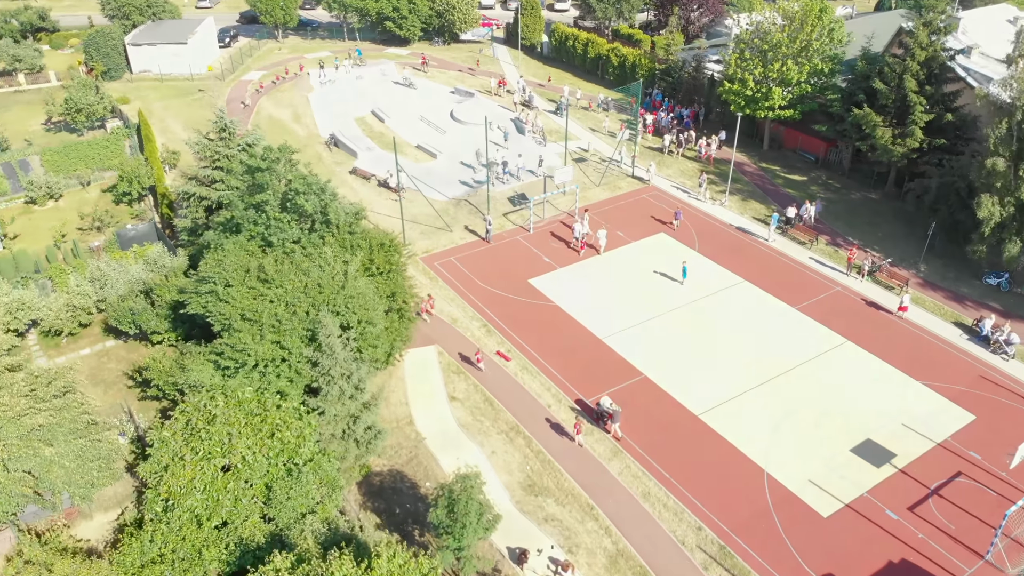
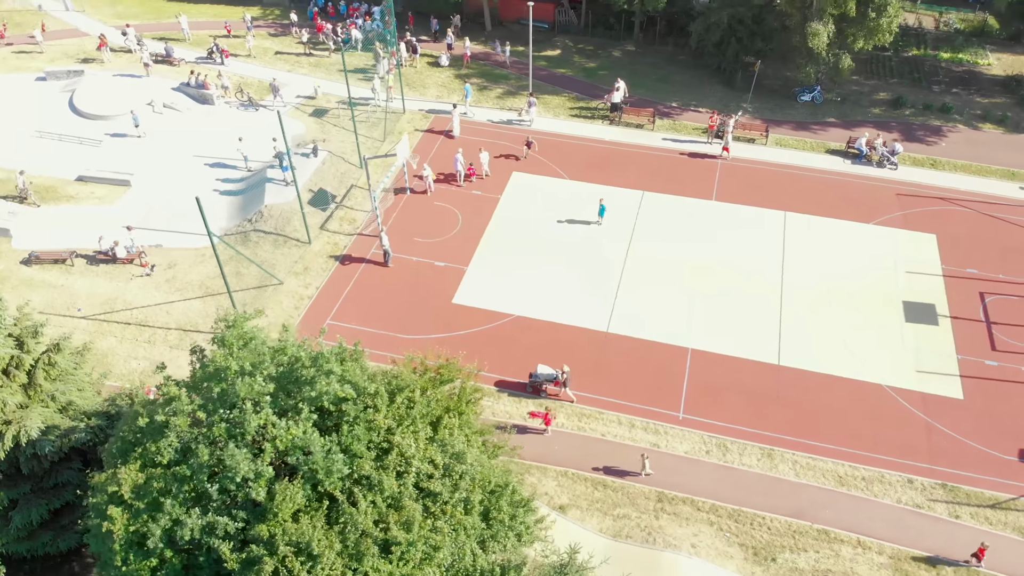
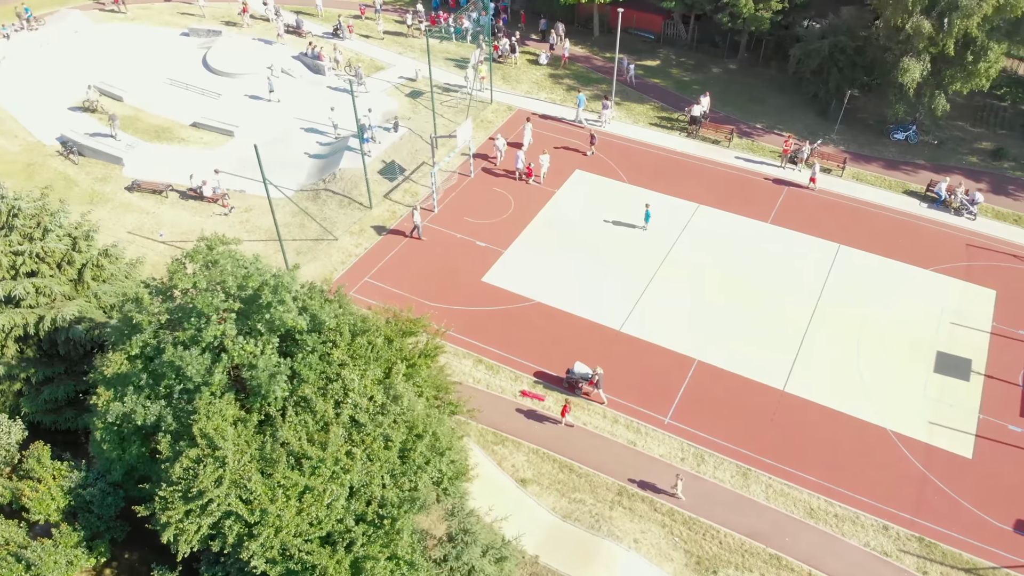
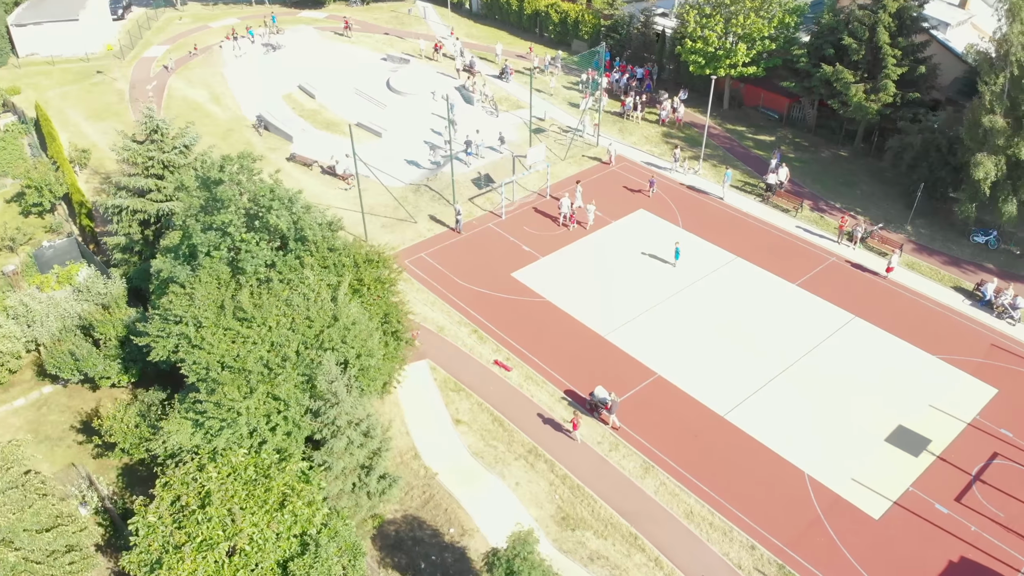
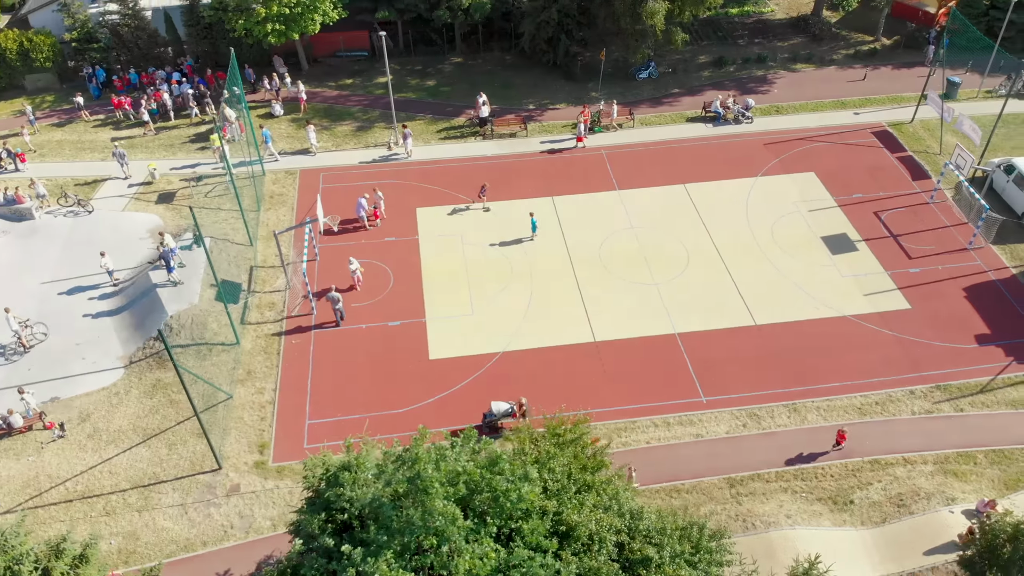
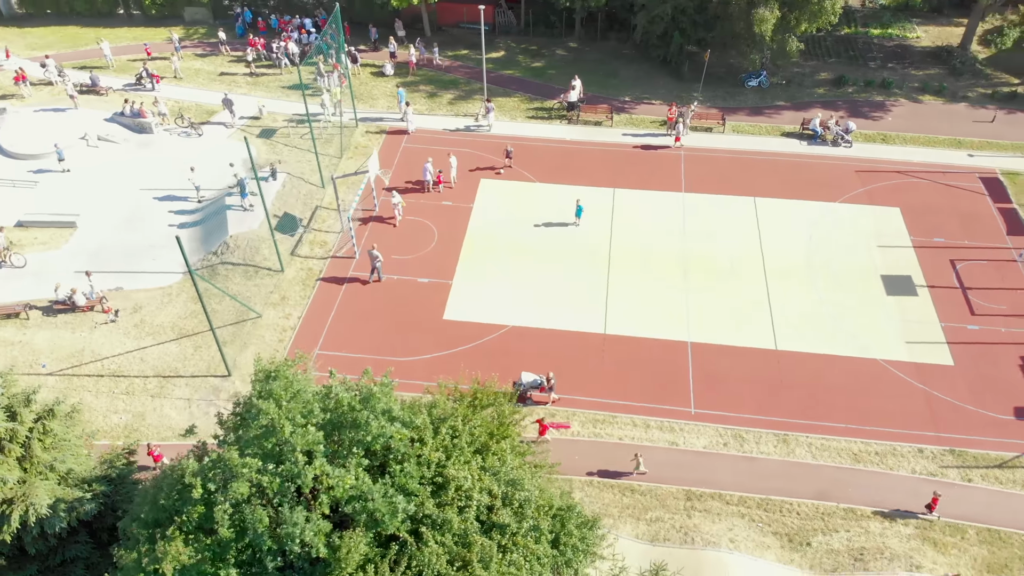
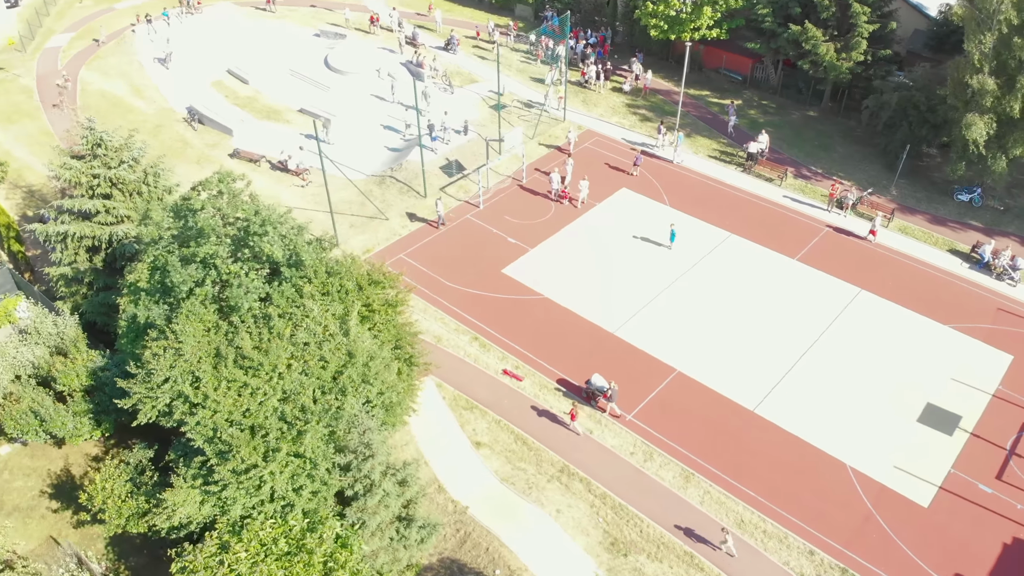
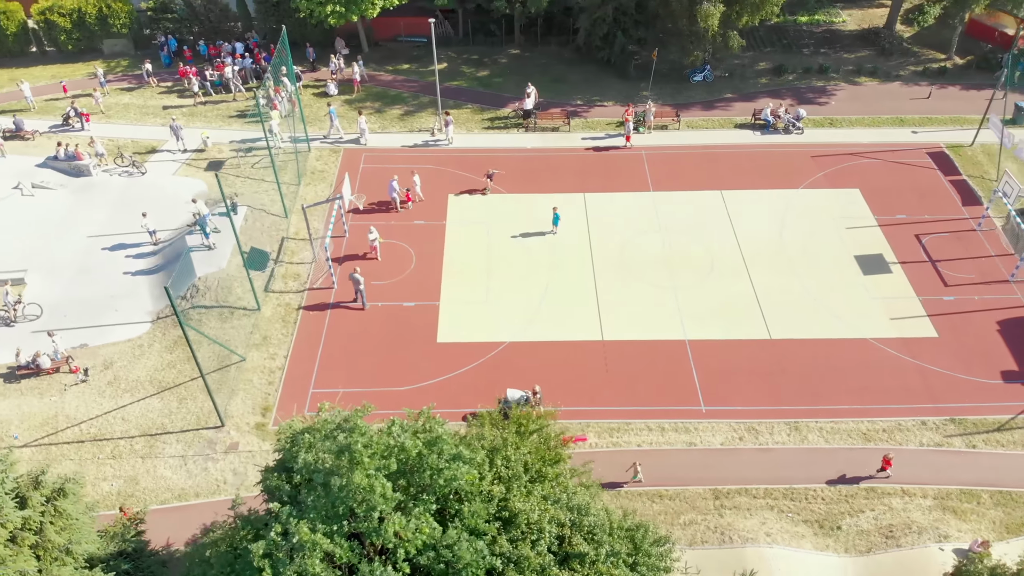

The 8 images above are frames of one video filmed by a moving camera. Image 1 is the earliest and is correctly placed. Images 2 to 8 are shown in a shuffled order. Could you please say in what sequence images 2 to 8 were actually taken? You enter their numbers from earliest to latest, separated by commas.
4, 7, 3, 2, 6, 8, 5
